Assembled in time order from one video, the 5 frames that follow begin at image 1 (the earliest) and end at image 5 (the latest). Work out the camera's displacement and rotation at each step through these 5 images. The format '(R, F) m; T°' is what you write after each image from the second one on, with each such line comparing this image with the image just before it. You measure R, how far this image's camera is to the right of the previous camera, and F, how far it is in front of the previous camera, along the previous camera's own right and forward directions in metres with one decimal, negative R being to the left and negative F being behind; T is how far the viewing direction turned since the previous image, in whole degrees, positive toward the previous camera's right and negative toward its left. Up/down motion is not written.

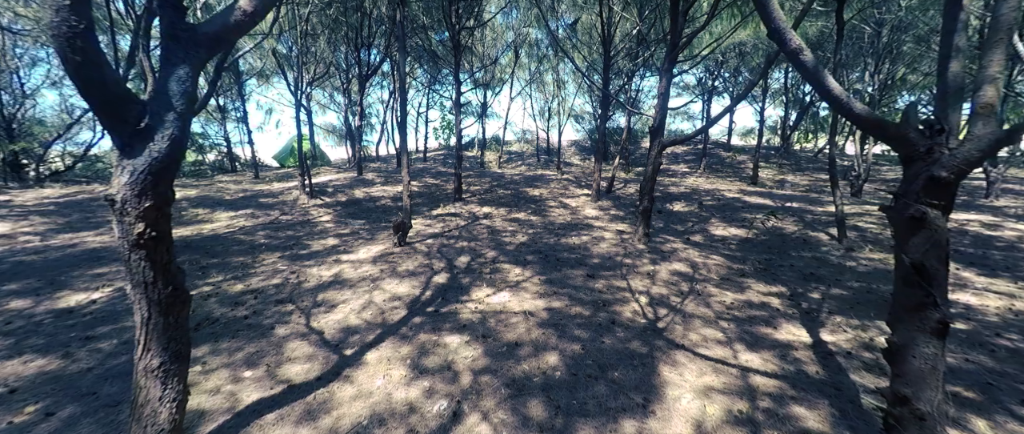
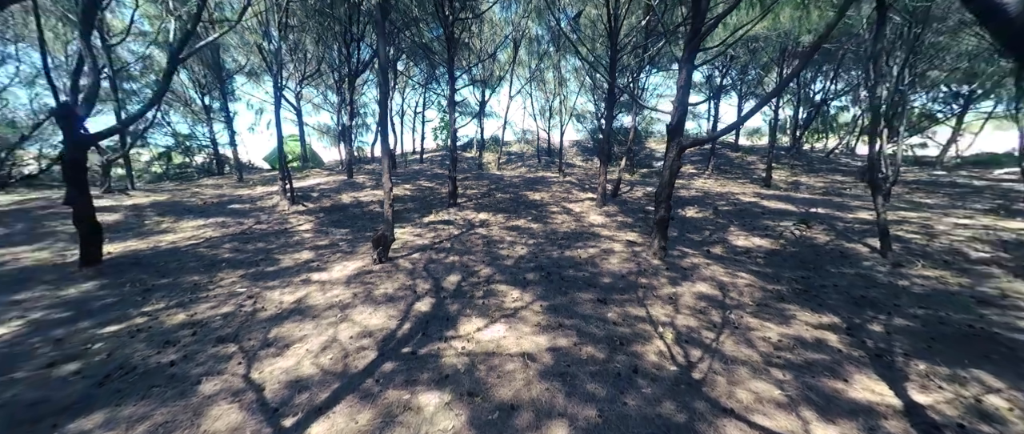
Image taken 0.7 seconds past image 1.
(+0.1, +1.1) m; 0°
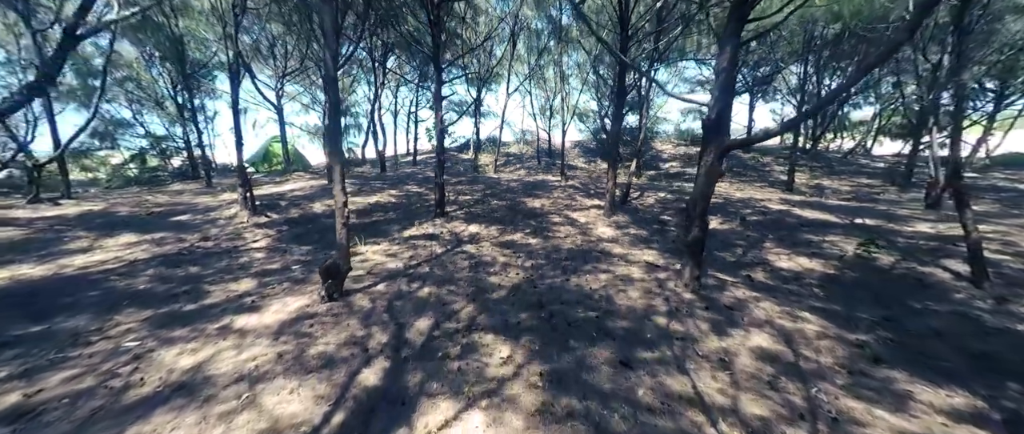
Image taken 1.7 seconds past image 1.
(+0.2, +1.6) m; 0°
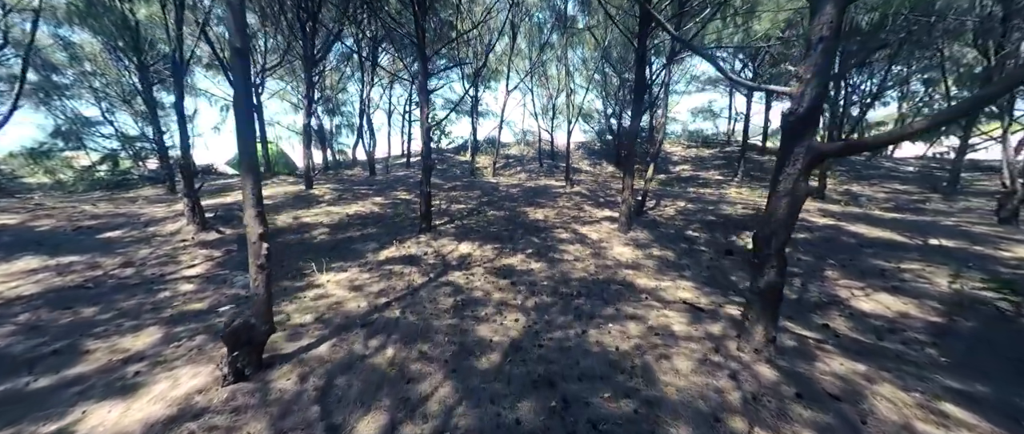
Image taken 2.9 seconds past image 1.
(0.0, +1.7) m; 0°
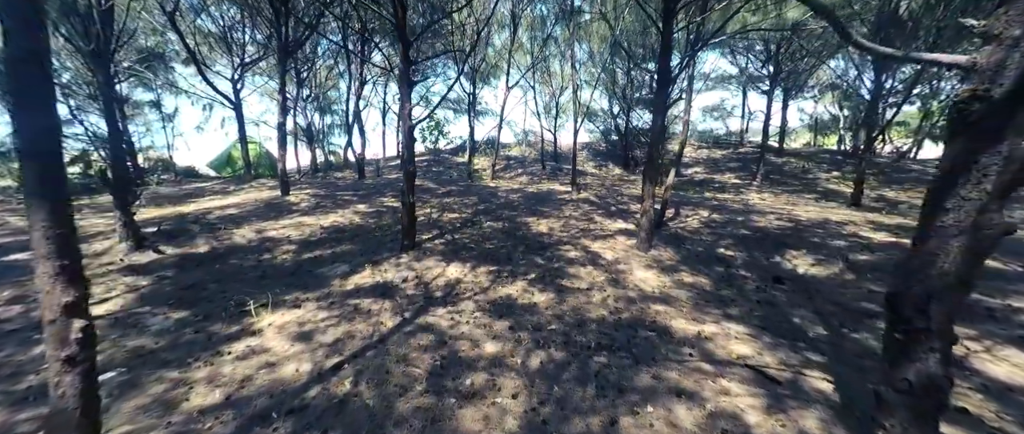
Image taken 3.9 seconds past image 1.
(0.0, +1.5) m; 0°
